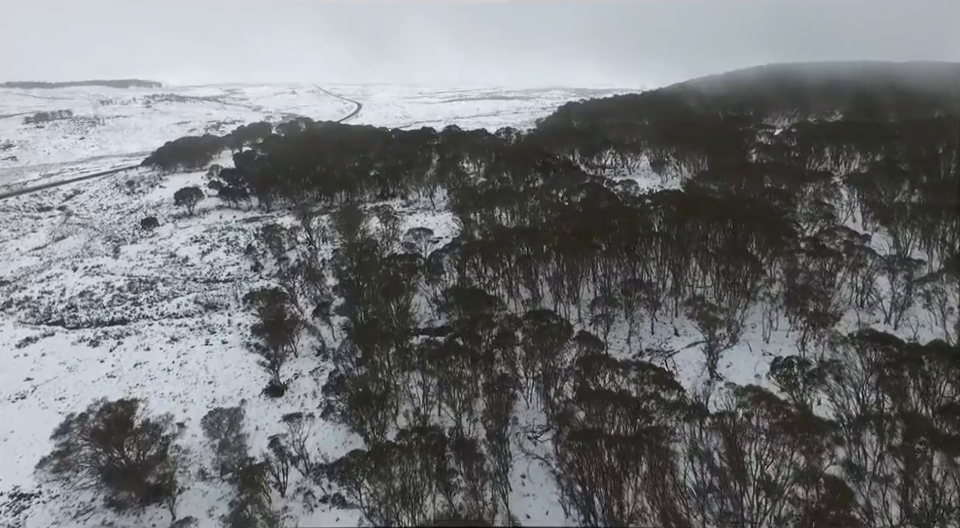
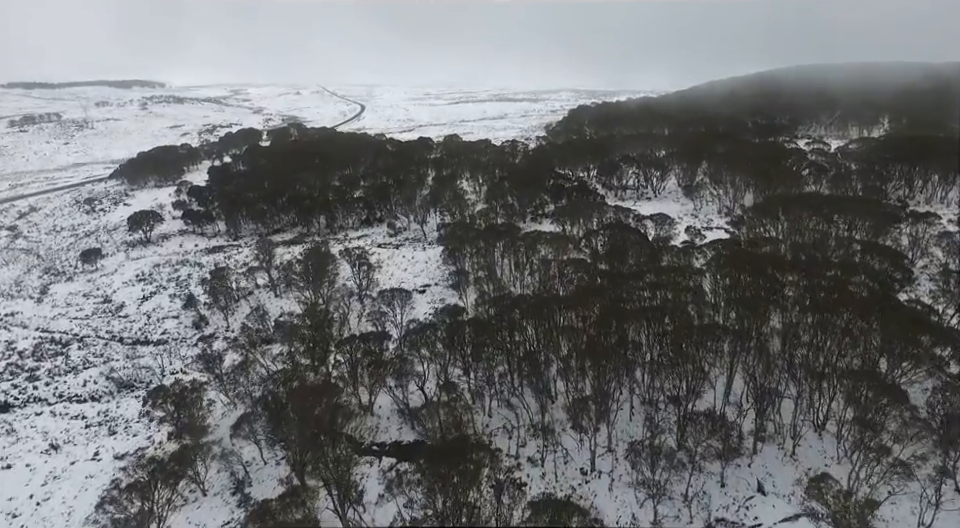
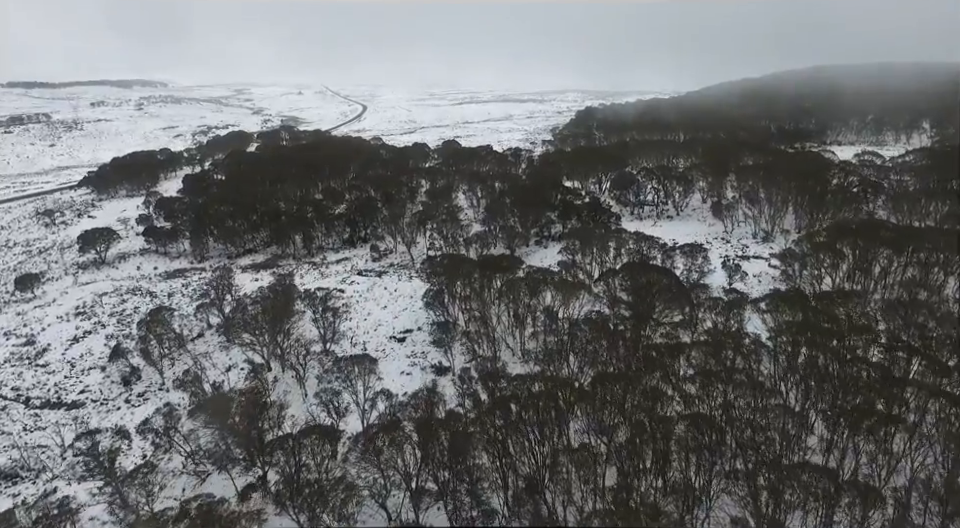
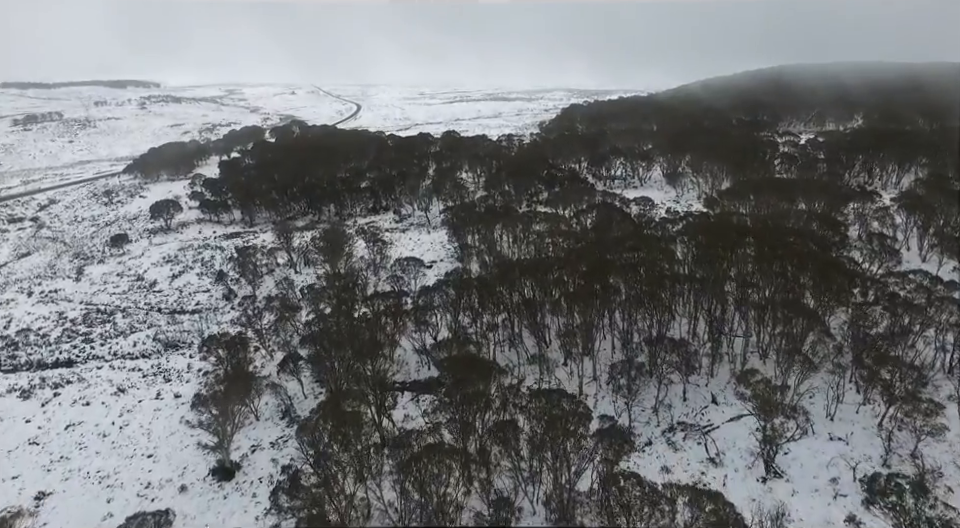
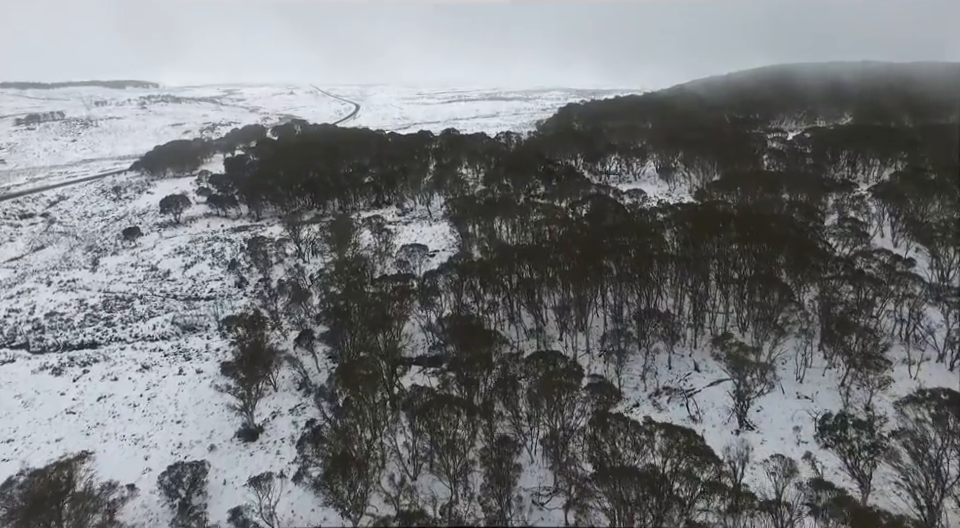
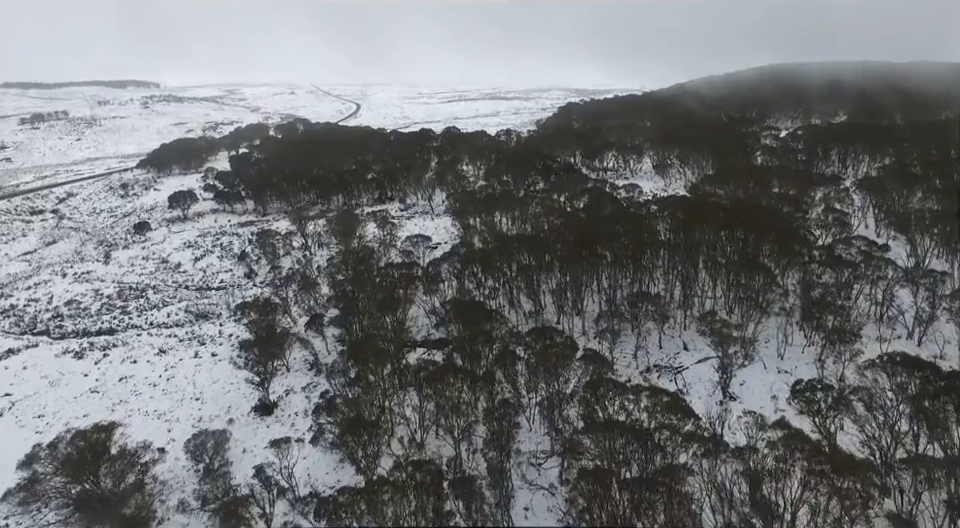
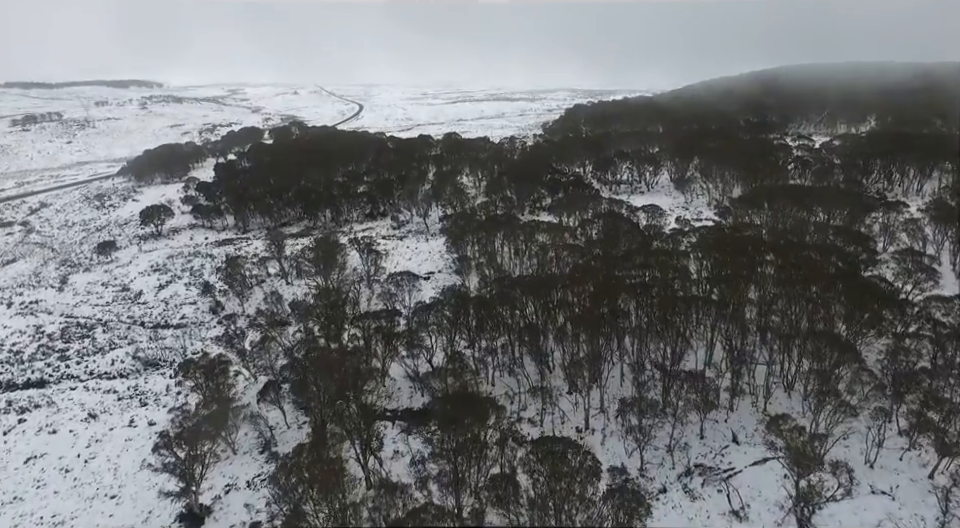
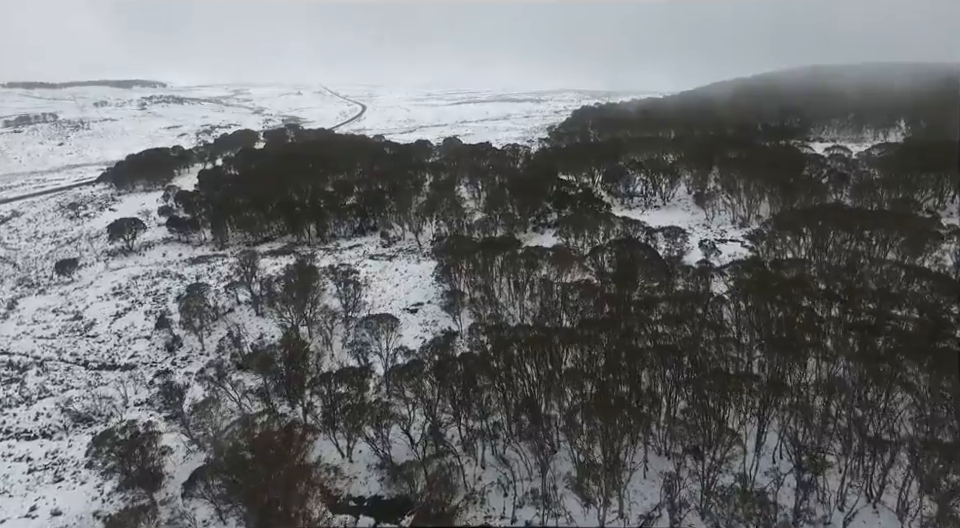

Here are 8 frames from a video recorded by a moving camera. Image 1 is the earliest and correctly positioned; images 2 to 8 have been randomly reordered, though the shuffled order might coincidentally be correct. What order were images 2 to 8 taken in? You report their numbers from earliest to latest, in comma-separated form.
6, 5, 4, 7, 2, 8, 3
